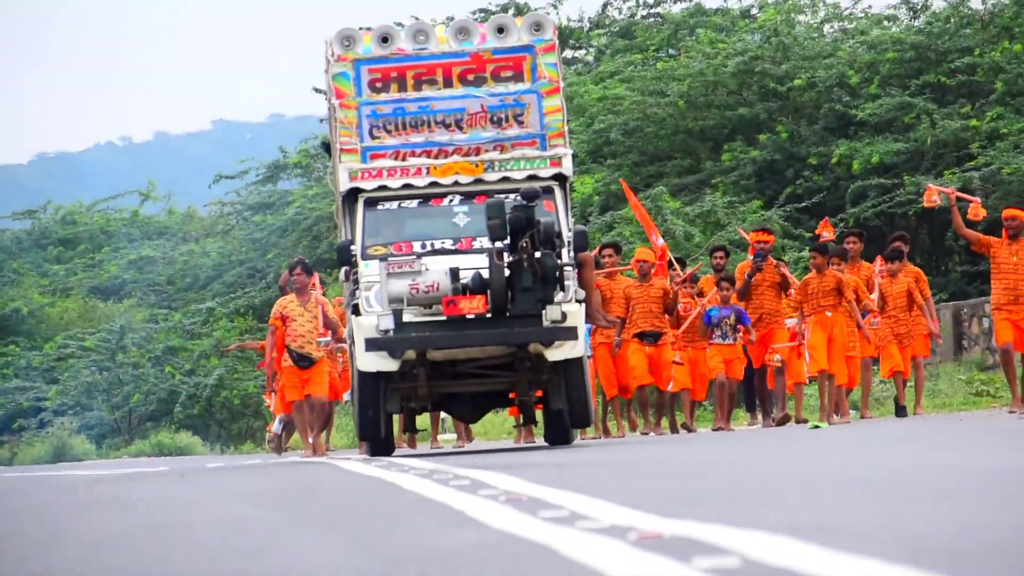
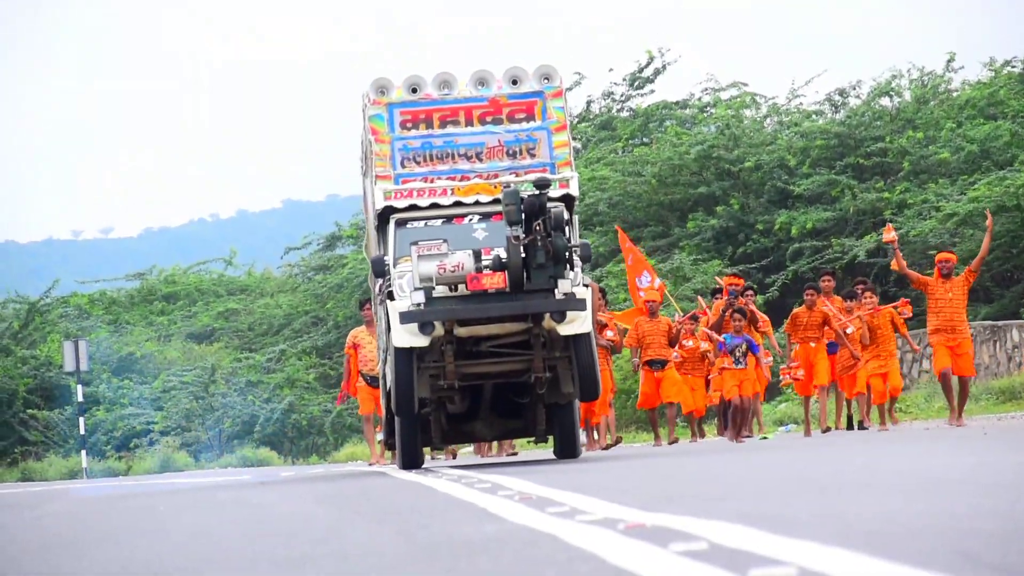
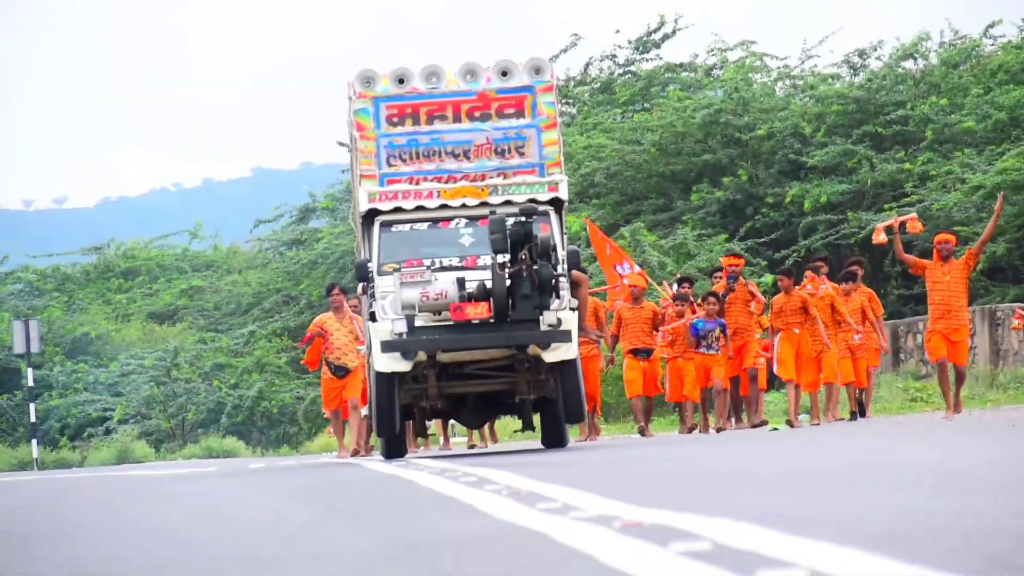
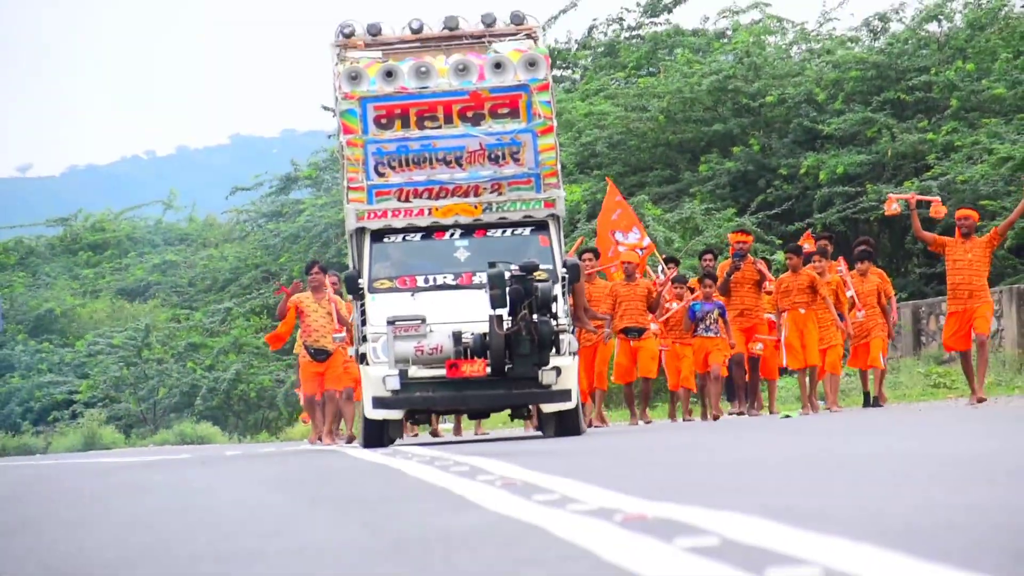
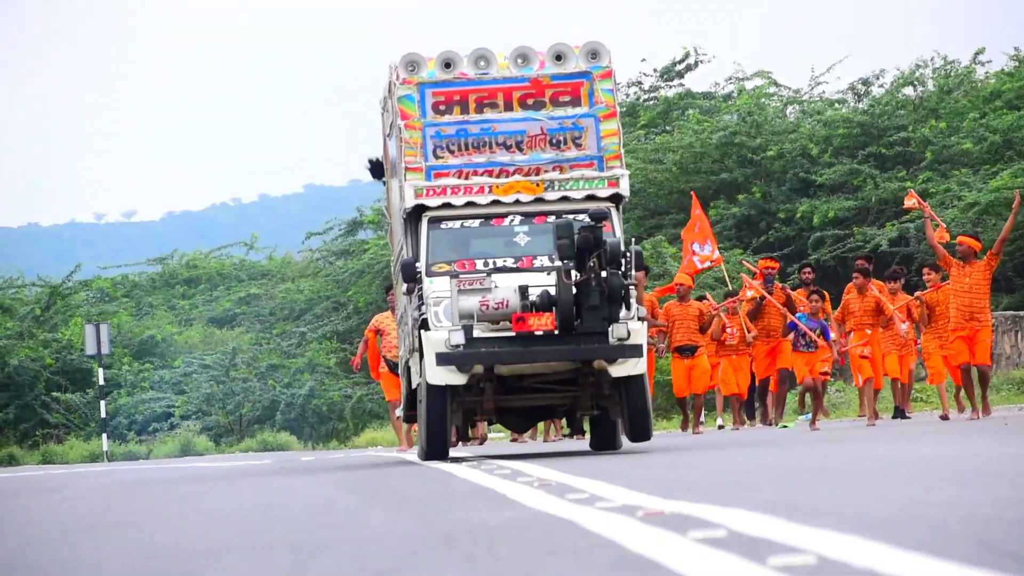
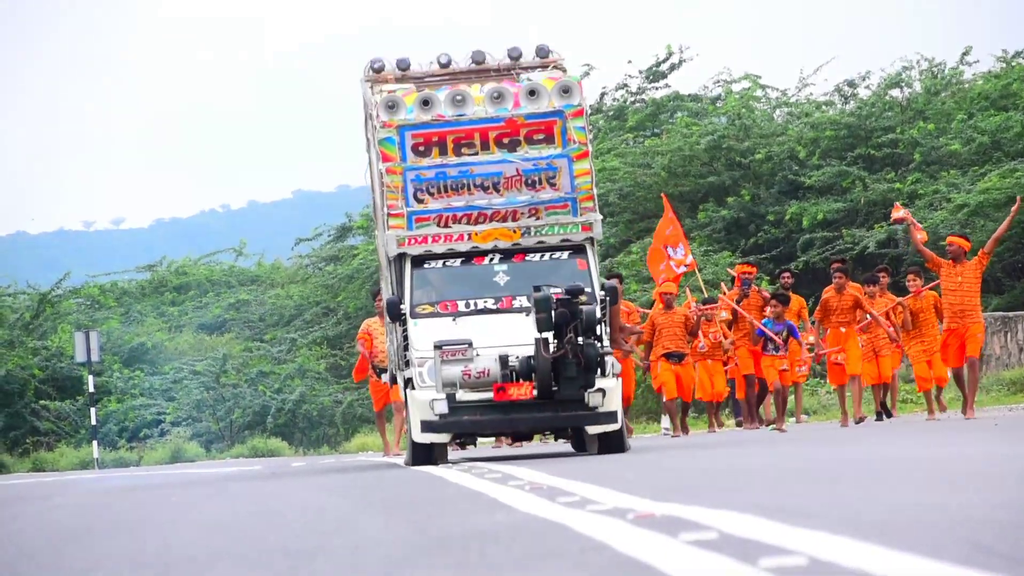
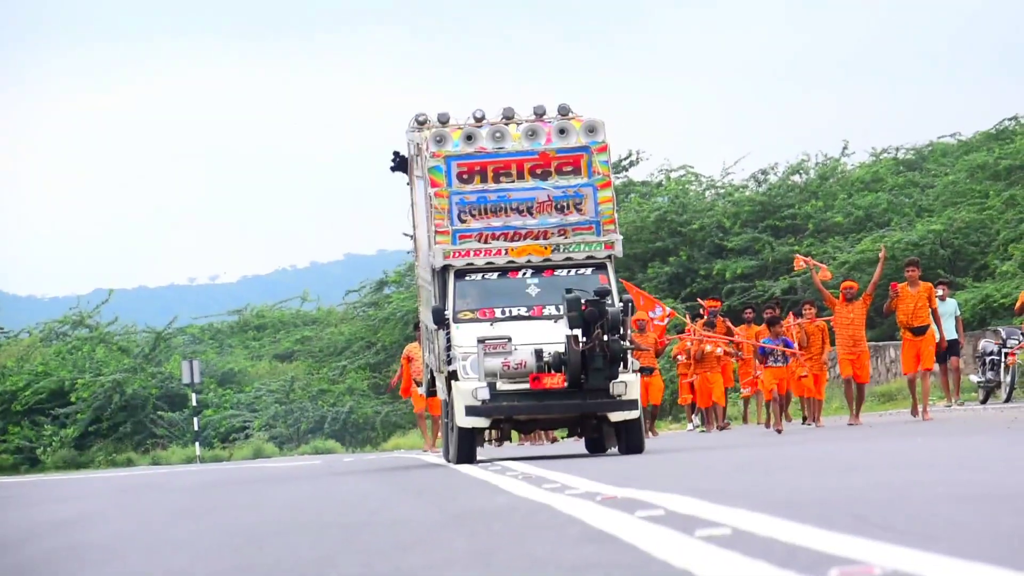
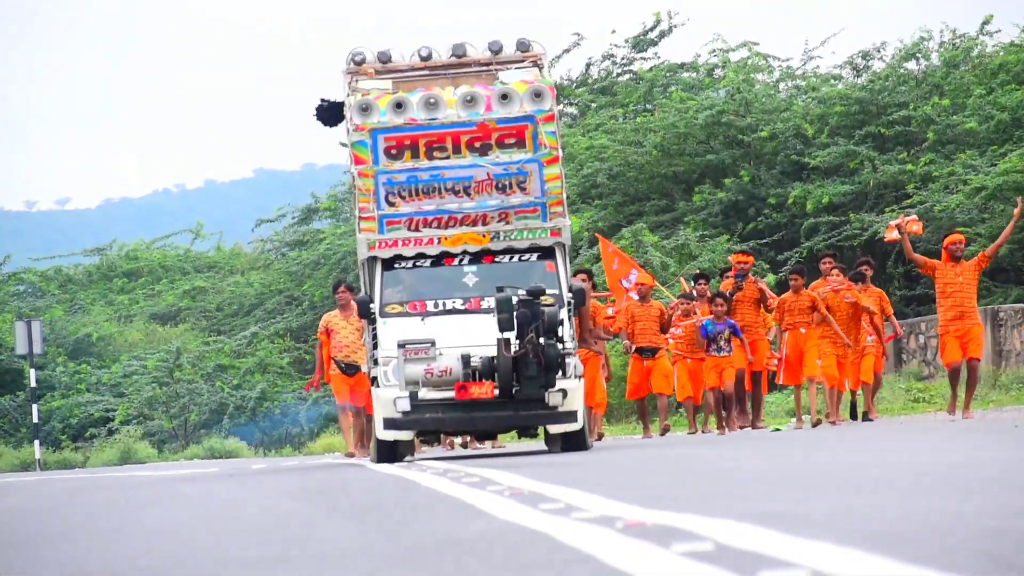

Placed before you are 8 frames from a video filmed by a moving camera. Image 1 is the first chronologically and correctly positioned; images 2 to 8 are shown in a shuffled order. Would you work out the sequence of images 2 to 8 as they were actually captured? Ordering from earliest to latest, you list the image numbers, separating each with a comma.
4, 3, 8, 2, 6, 5, 7
